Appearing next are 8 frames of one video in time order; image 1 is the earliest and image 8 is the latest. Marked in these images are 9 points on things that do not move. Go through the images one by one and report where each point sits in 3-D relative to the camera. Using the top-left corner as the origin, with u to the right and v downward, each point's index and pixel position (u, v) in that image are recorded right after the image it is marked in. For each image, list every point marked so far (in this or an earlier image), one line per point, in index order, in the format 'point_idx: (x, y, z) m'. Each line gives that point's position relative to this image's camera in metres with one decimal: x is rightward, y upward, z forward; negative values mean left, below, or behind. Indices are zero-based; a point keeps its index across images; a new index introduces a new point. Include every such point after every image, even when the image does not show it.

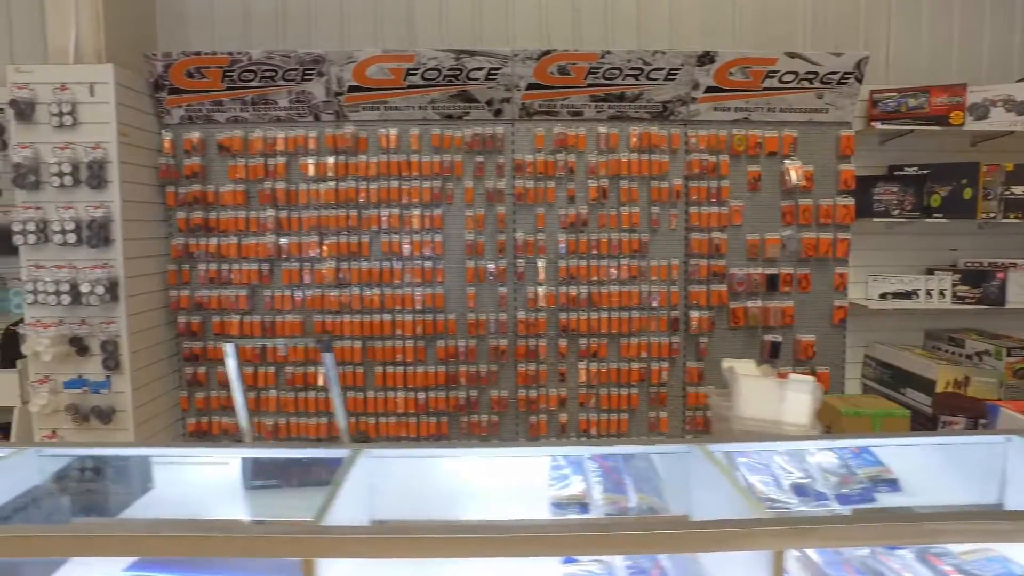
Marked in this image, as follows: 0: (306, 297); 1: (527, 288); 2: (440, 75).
0: (-1.2, 0.0, +3.0) m
1: (+0.1, 0.0, +3.1) m
2: (-0.4, +1.1, +2.9) m
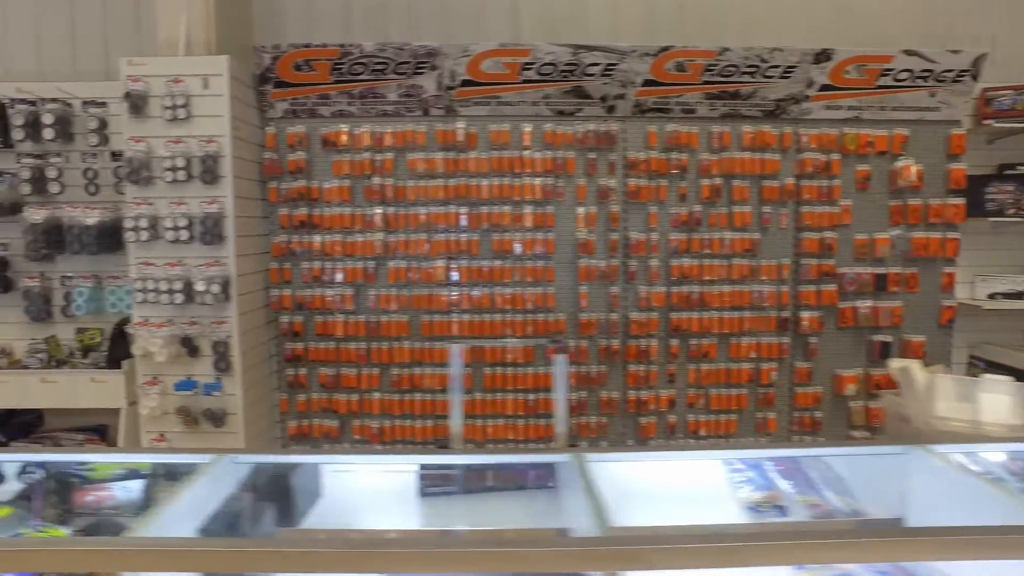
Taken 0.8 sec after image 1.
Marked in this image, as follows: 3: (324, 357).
0: (-0.5, 0.0, +3.0) m
1: (+0.7, 0.0, +3.0) m
2: (+0.2, +1.2, +2.9) m
3: (-1.0, -0.4, +3.0) m
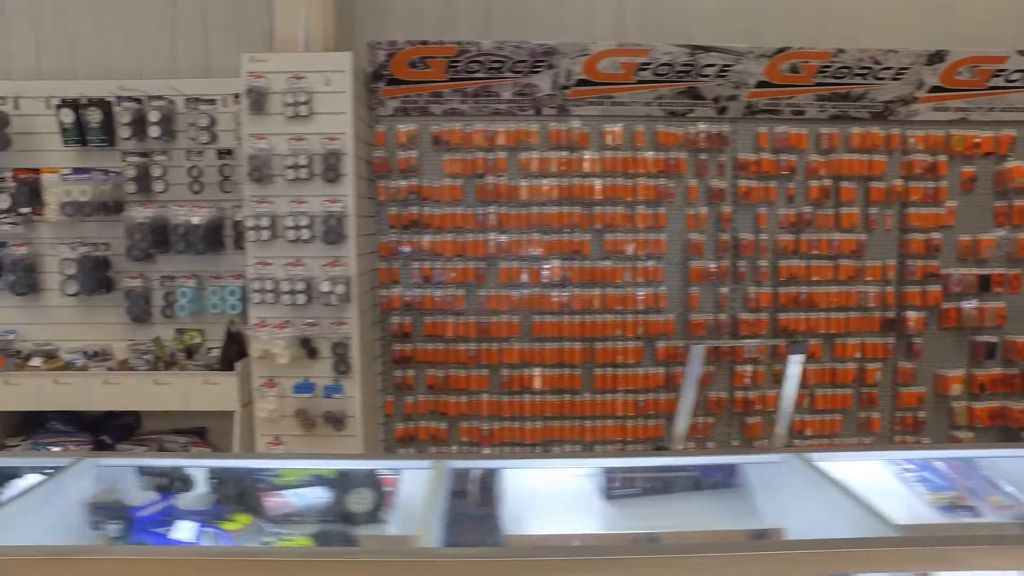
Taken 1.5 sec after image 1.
0: (+0.1, 0.0, +2.9) m
1: (+1.3, 0.0, +3.0) m
2: (+0.8, +1.1, +2.9) m
3: (-0.4, -0.4, +3.0) m
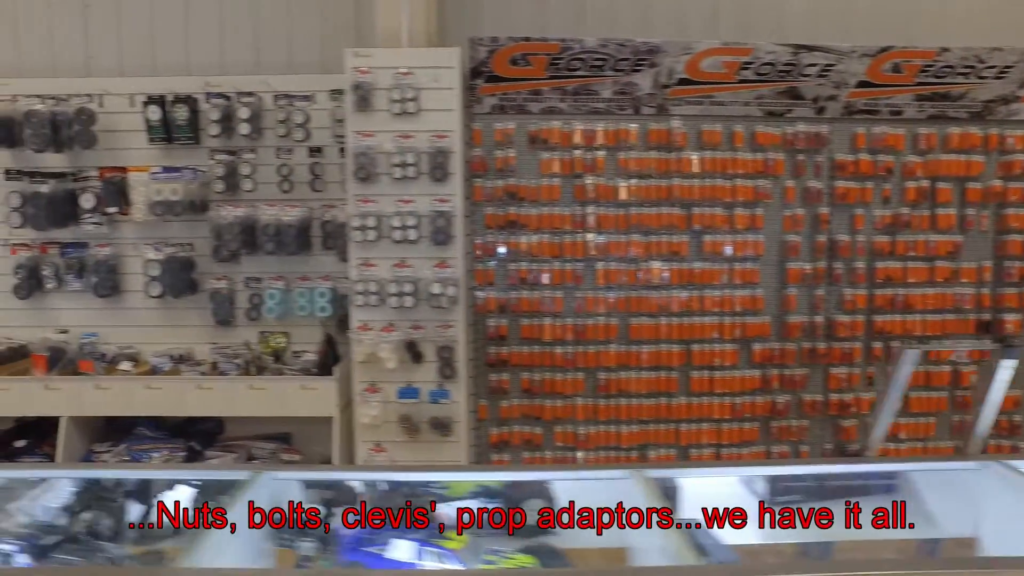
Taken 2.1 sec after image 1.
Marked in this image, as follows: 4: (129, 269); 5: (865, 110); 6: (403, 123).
0: (+0.6, -0.1, +2.9) m
1: (+1.8, 0.0, +3.0) m
2: (+1.4, +1.1, +2.8) m
3: (+0.1, -0.4, +2.9) m
4: (-2.1, +0.1, +3.0) m
5: (+1.9, +1.0, +2.9) m
6: (-0.5, +0.8, +2.5) m
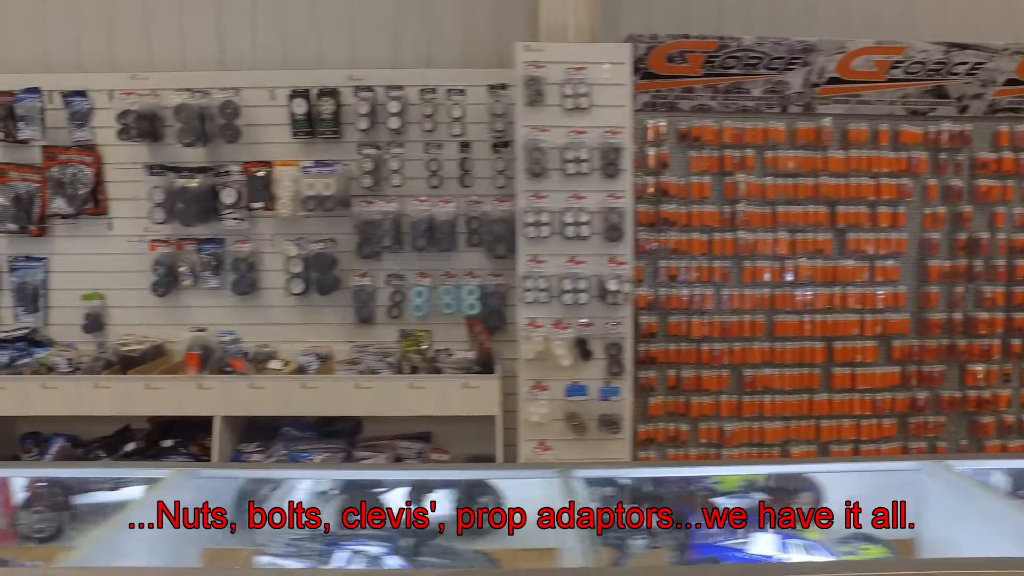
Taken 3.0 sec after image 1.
0: (+1.4, 0.0, +2.9) m
1: (+2.6, 0.0, +3.0) m
2: (+2.1, +1.2, +2.9) m
3: (+0.9, -0.4, +2.9) m
4: (-1.3, +0.1, +2.9) m
5: (+2.7, +1.0, +3.0) m
6: (+0.3, +0.8, +2.5) m
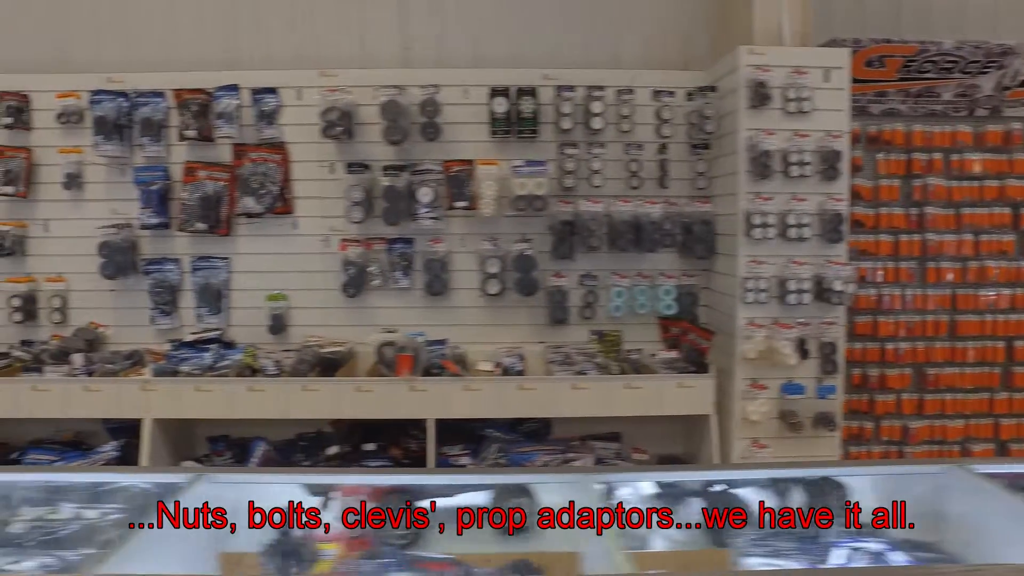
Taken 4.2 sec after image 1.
0: (+2.4, 0.0, +3.0) m
1: (+3.6, 0.0, +3.1) m
2: (+3.2, +1.2, +2.9) m
3: (+1.9, -0.4, +2.9) m
4: (-0.3, +0.1, +2.9) m
5: (+3.7, +1.0, +3.0) m
6: (+1.3, +0.8, +2.5) m
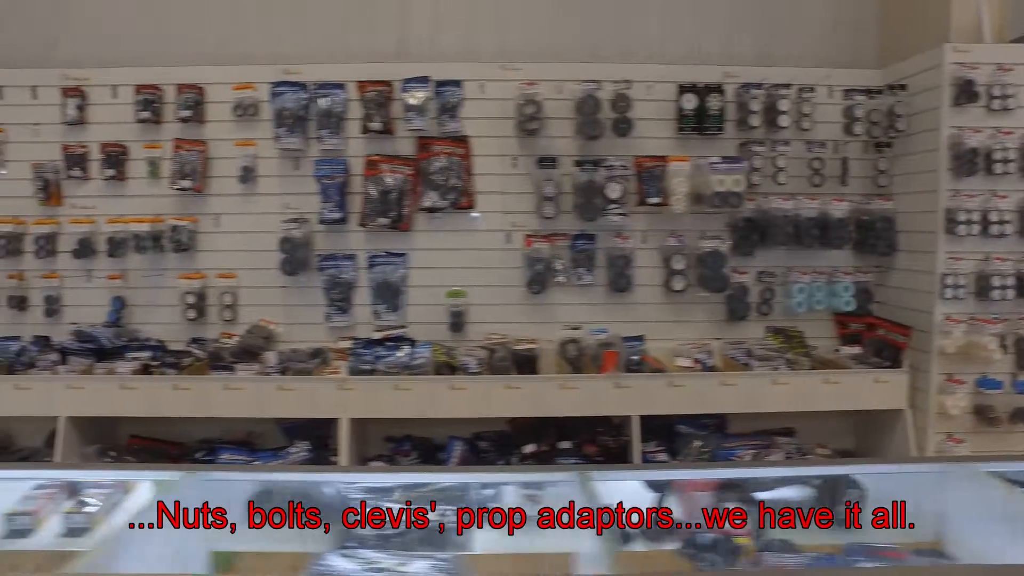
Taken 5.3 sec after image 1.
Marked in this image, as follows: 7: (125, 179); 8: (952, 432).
0: (+3.3, 0.0, +3.0) m
1: (+4.6, 0.0, +3.2) m
2: (+4.1, +1.2, +3.0) m
3: (+2.8, -0.4, +3.0) m
4: (+0.7, +0.1, +2.9) m
5: (+4.7, +1.0, +3.1) m
6: (+2.3, +0.8, +2.6) m
7: (-2.0, +0.6, +2.8) m
8: (+2.1, -0.7, +2.6) m
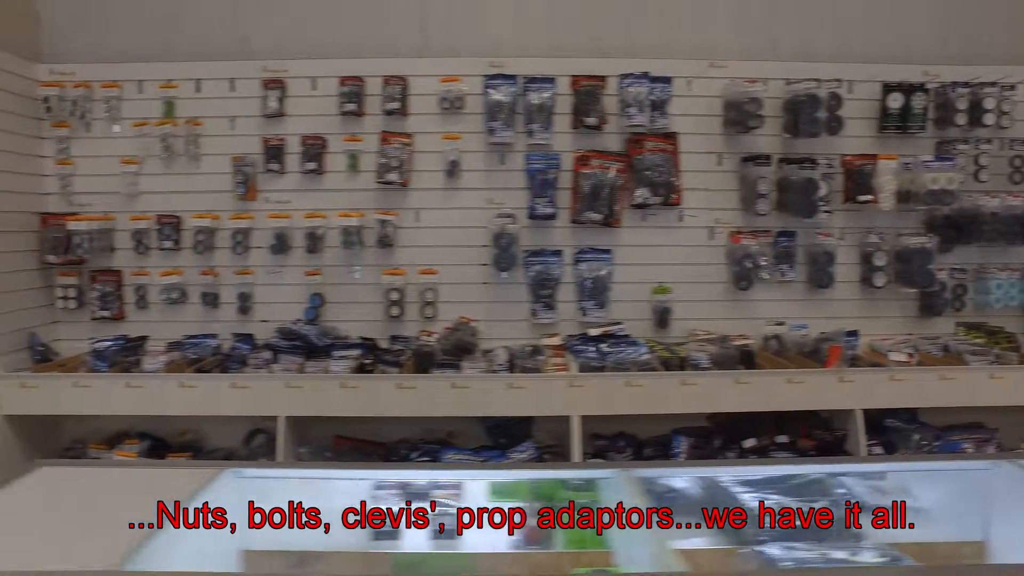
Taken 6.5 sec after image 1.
0: (+4.4, 0.0, +3.1) m
1: (+5.6, 0.0, +3.3) m
2: (+5.2, +1.2, +3.1) m
3: (+3.9, -0.3, +3.0) m
4: (+1.7, +0.2, +2.9) m
5: (+5.7, +1.0, +3.2) m
6: (+3.3, +0.8, +2.6) m
7: (-1.0, +0.6, +2.8) m
8: (+3.2, -0.7, +2.7) m
